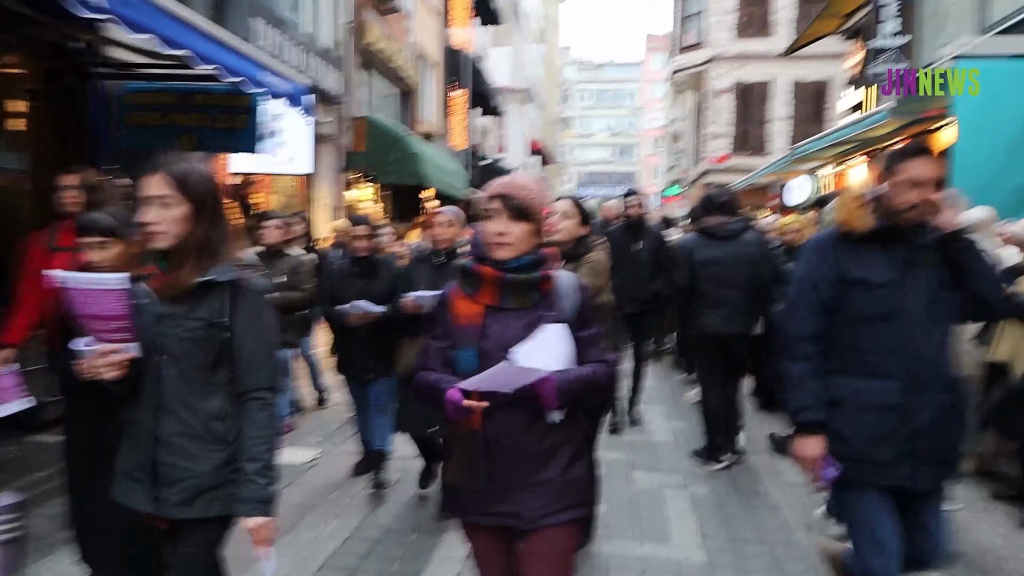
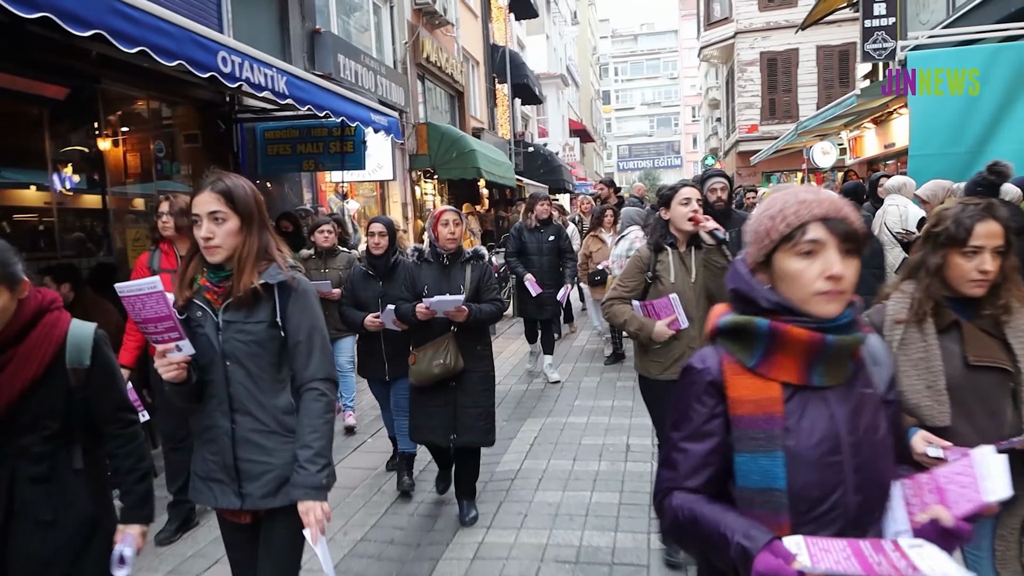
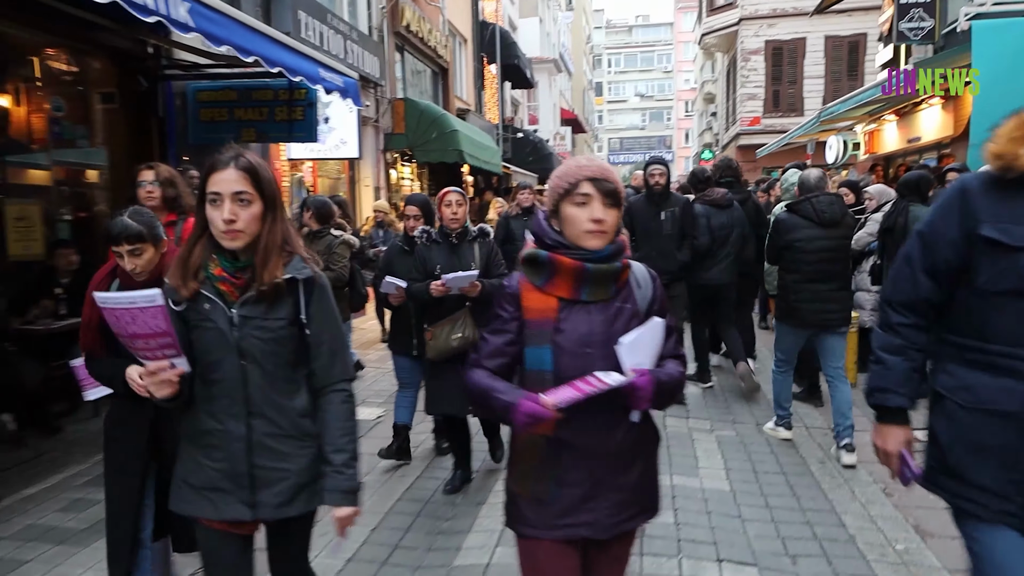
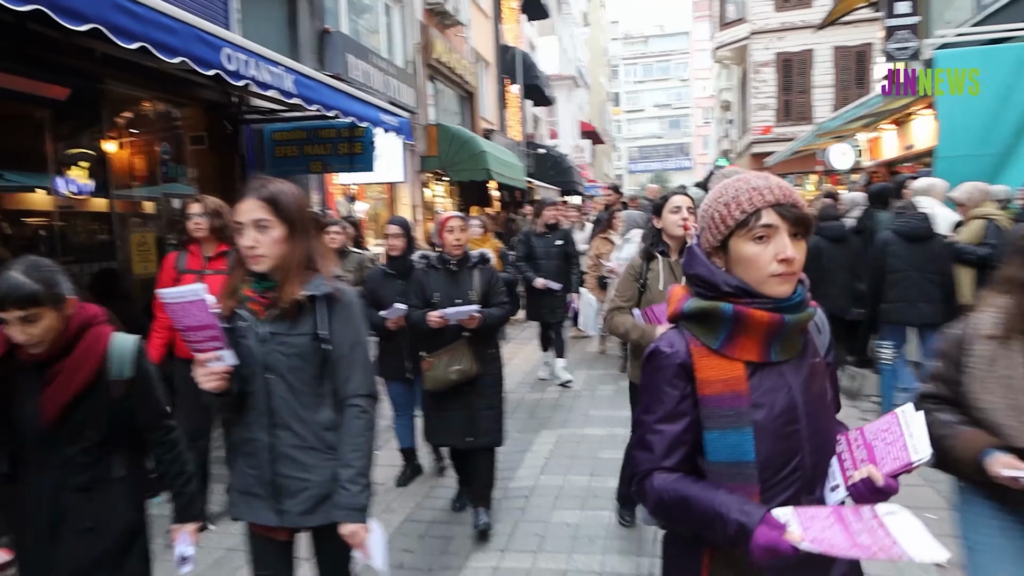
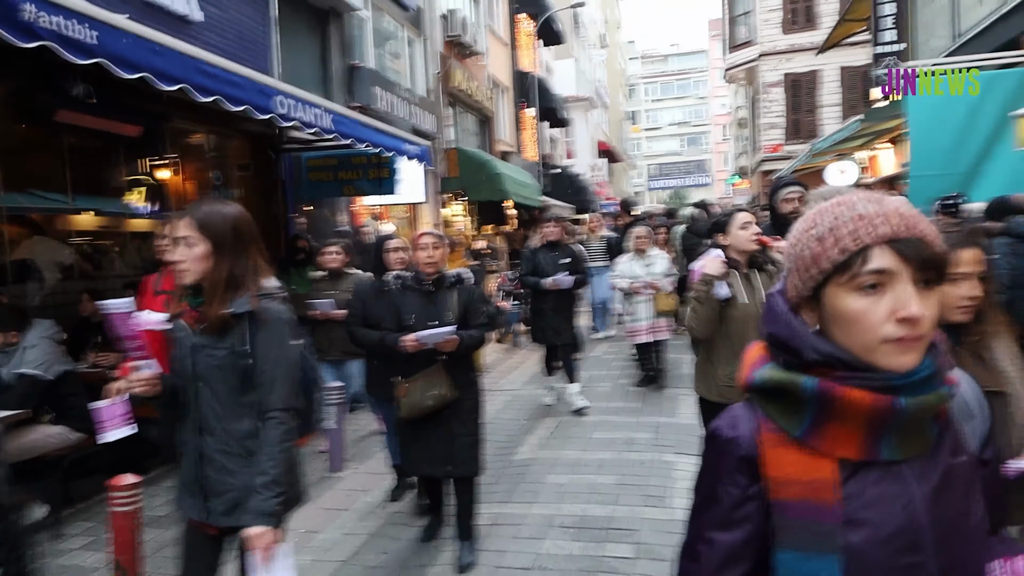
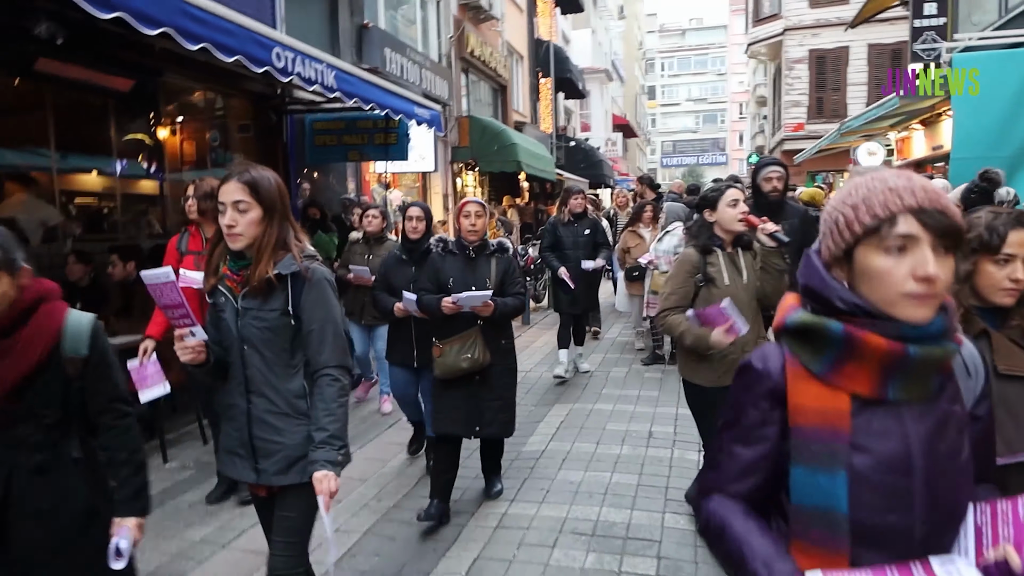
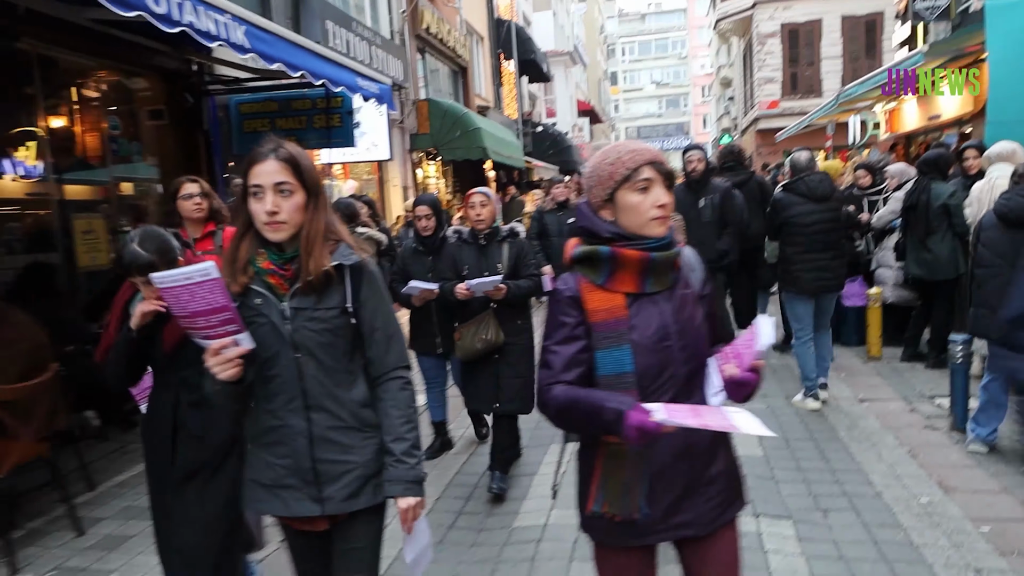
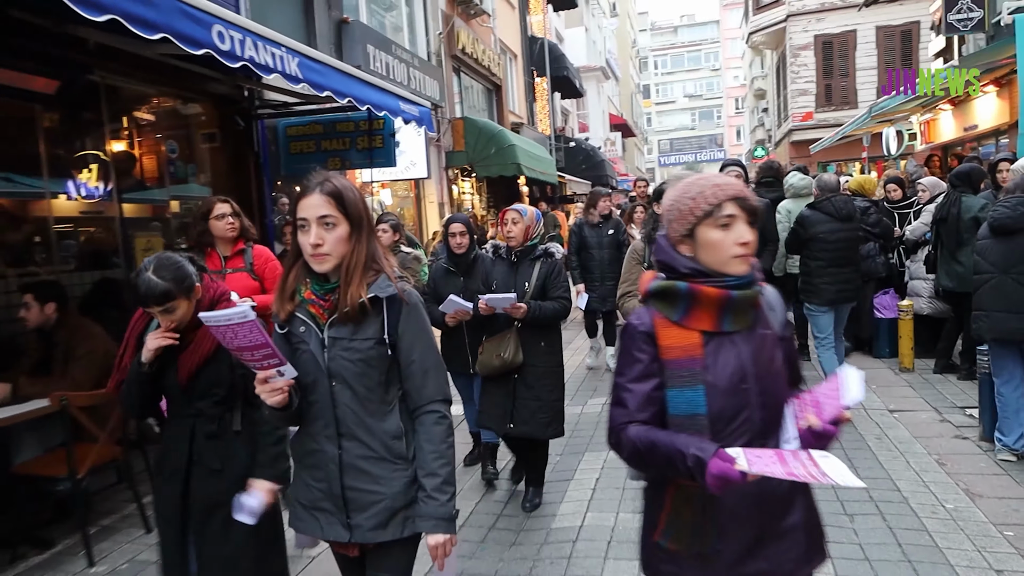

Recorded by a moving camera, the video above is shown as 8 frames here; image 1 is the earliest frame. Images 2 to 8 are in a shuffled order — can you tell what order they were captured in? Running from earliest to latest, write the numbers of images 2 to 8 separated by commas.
3, 7, 8, 4, 2, 6, 5
